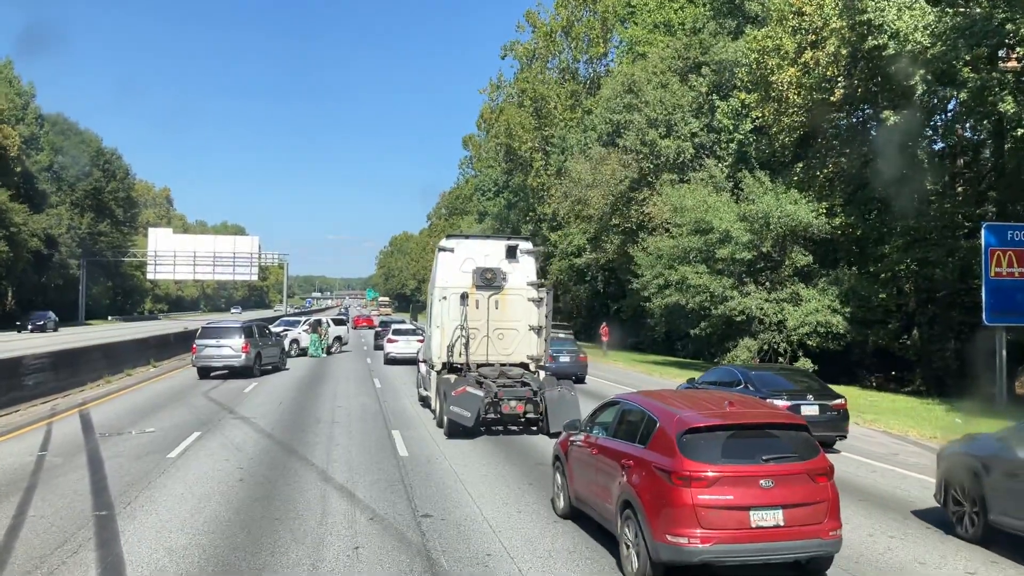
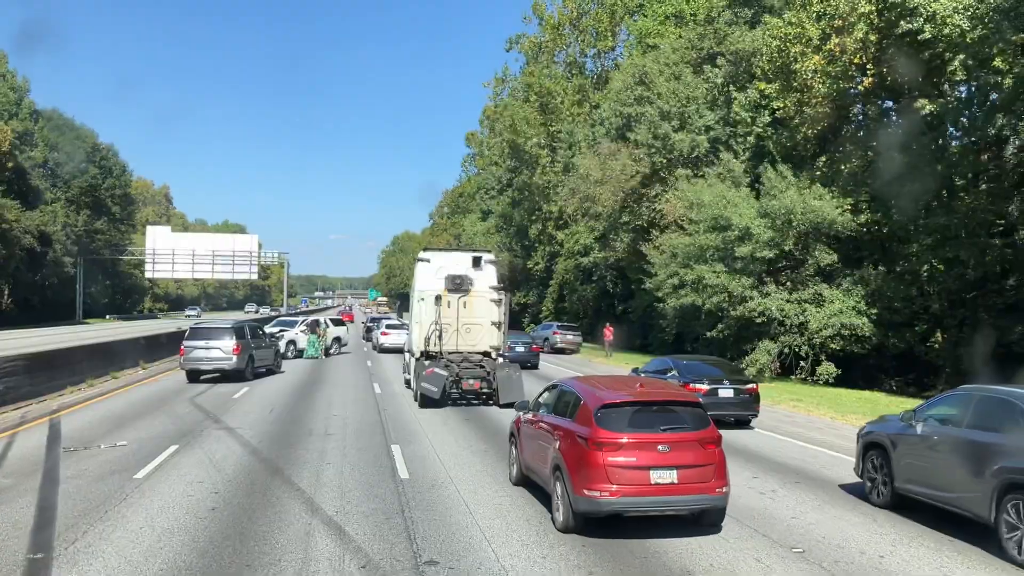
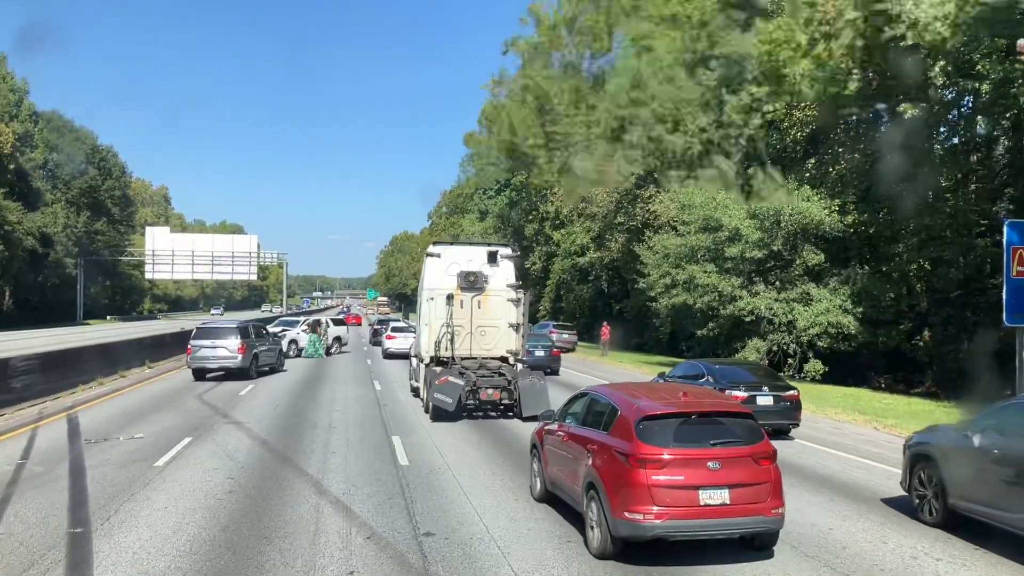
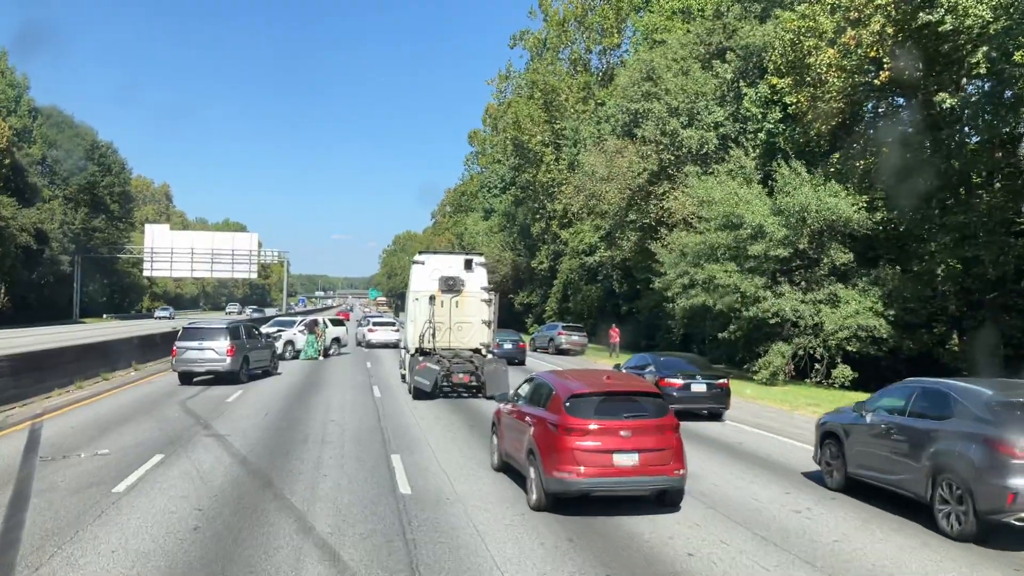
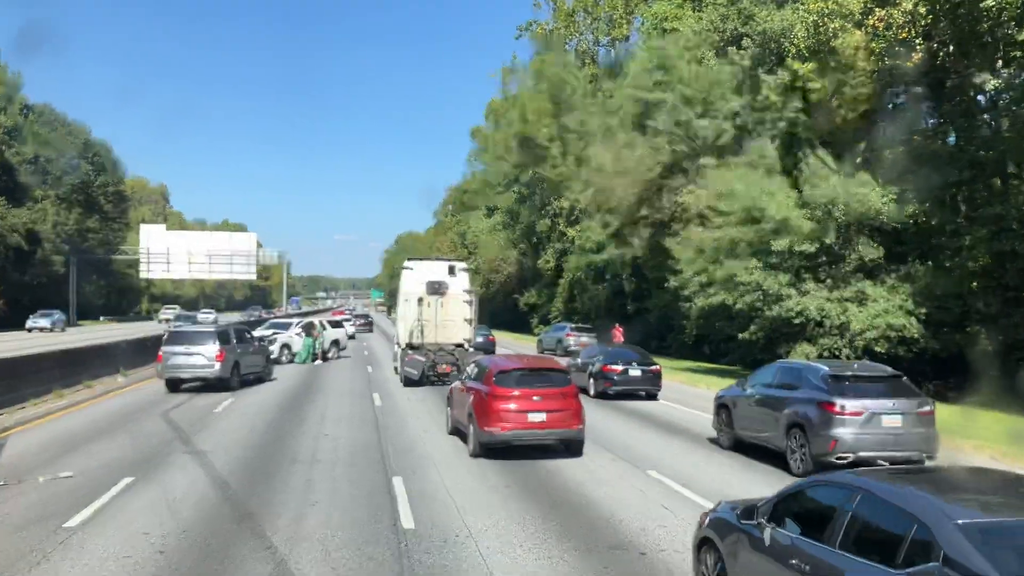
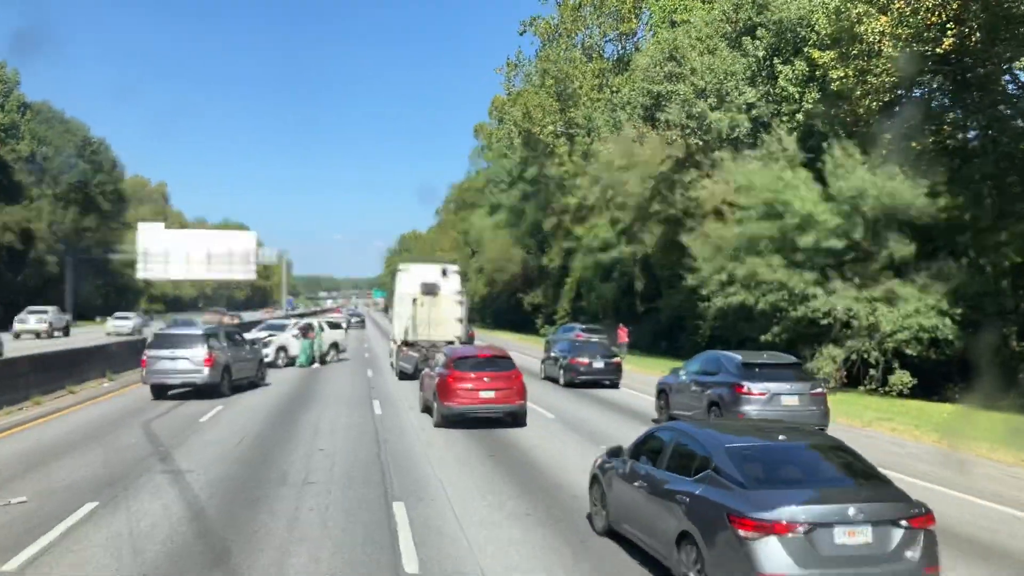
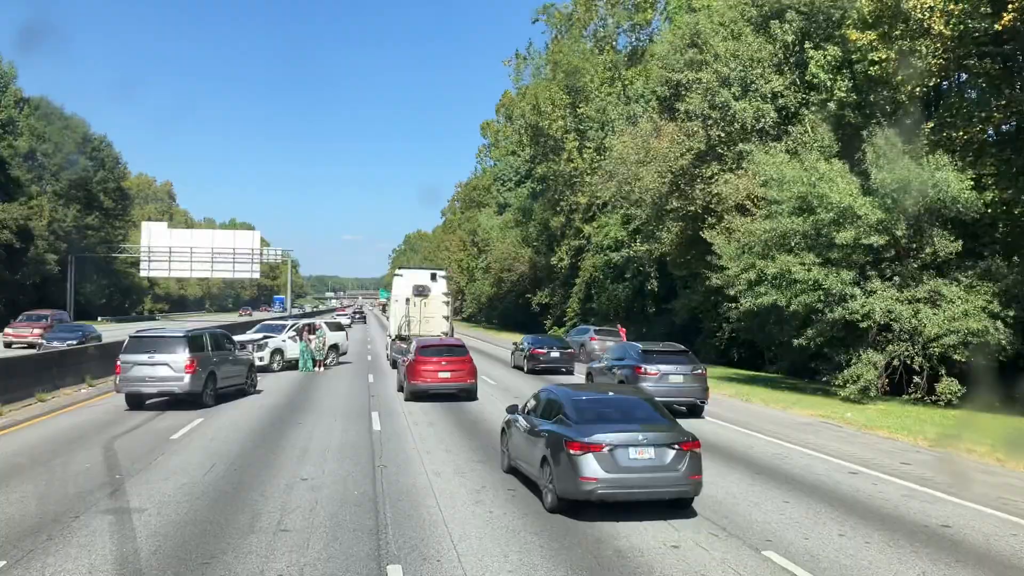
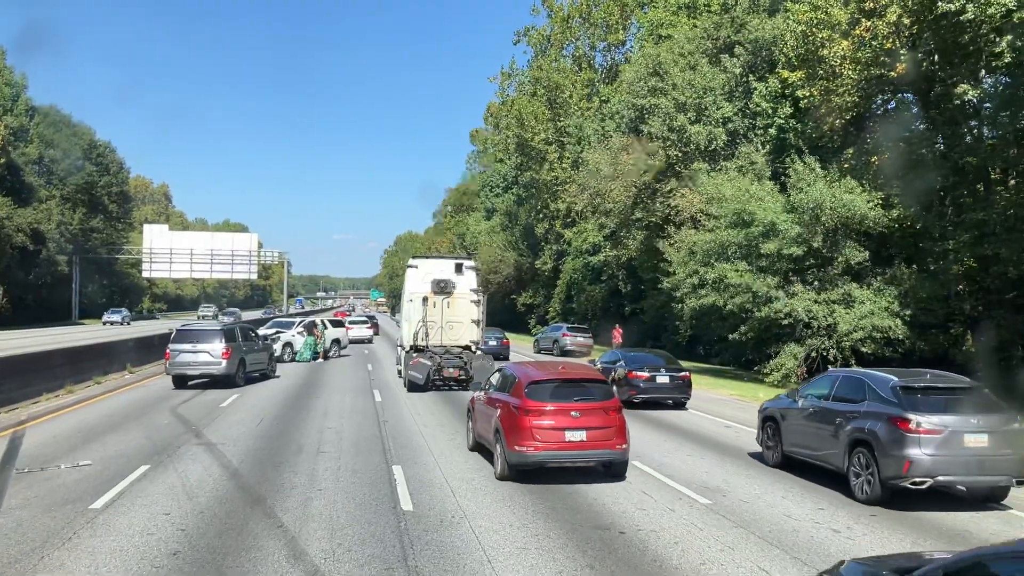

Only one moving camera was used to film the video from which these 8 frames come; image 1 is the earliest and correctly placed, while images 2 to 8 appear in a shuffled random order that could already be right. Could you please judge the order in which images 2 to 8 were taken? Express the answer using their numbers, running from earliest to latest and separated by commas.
3, 2, 4, 8, 5, 6, 7
